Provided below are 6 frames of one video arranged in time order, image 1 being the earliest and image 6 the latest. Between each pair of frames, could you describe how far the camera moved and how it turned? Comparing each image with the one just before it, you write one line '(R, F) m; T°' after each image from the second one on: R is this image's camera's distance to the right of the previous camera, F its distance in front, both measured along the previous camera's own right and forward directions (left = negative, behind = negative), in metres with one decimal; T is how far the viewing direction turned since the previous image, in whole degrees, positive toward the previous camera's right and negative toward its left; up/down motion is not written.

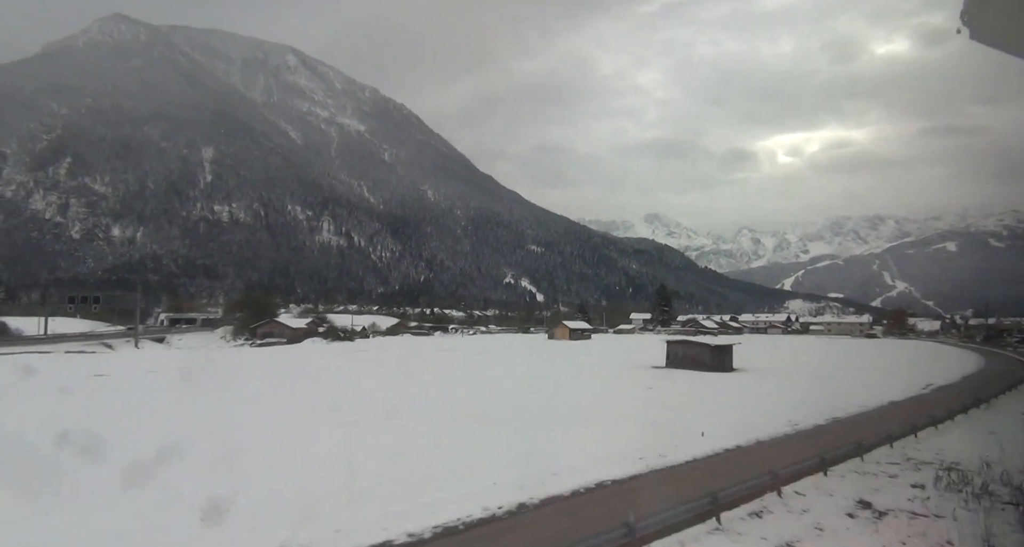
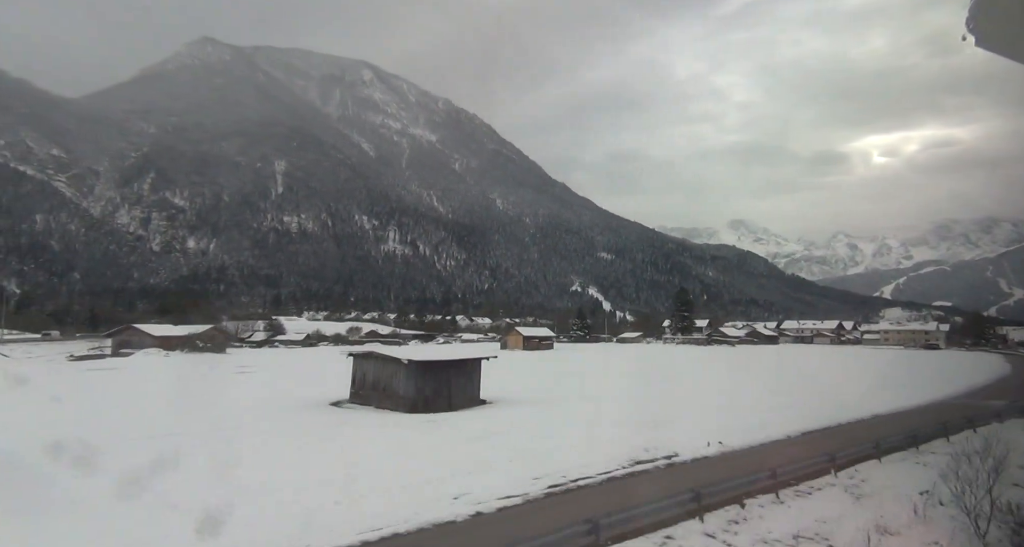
(+2.0, +1.9) m; -7°
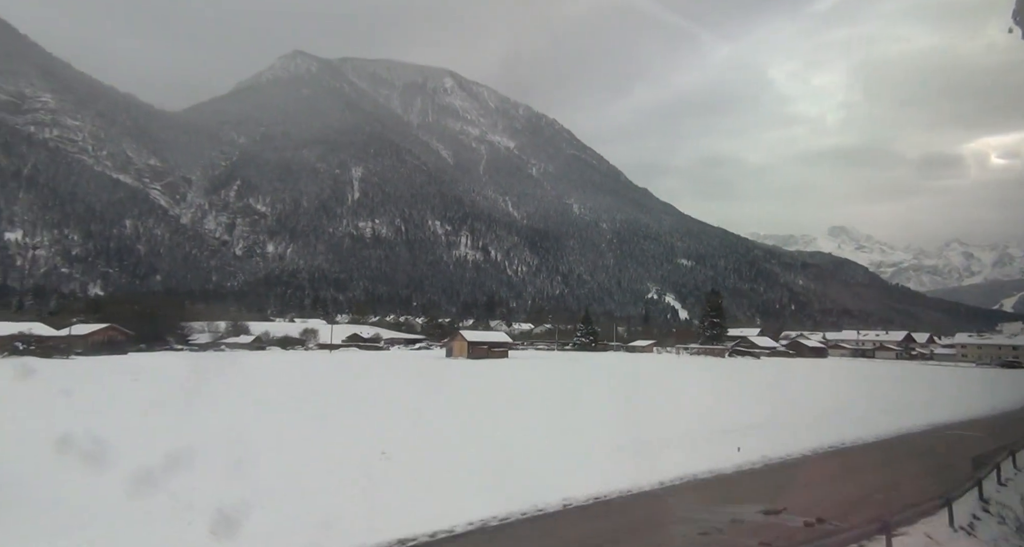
(+1.7, +1.6) m; -7°
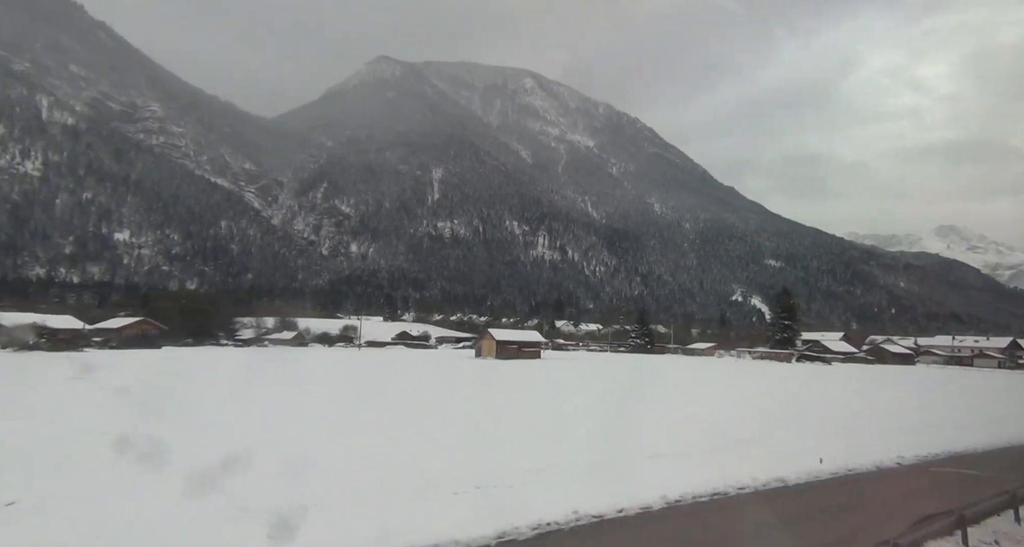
(+0.6, +0.5) m; -7°
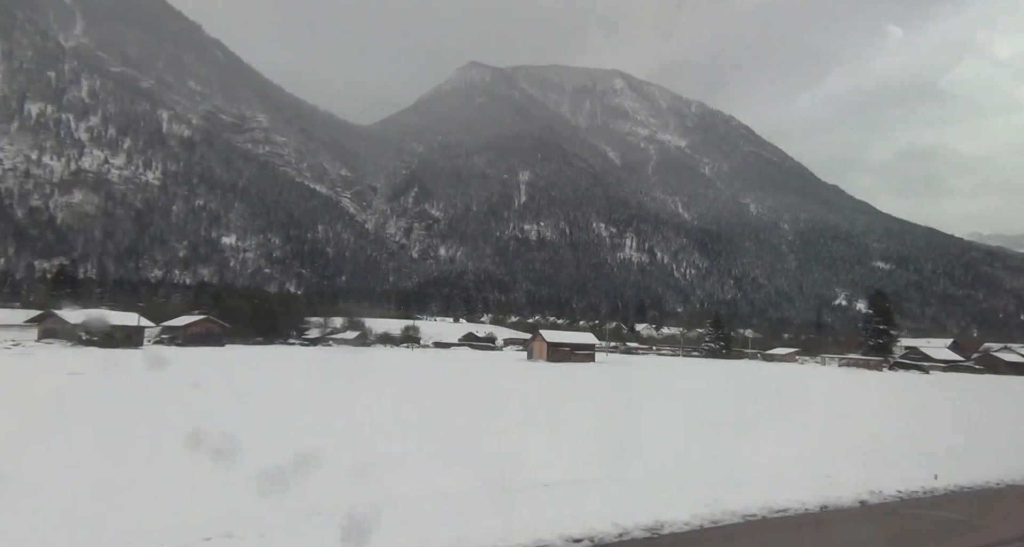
(+0.4, +0.3) m; -8°
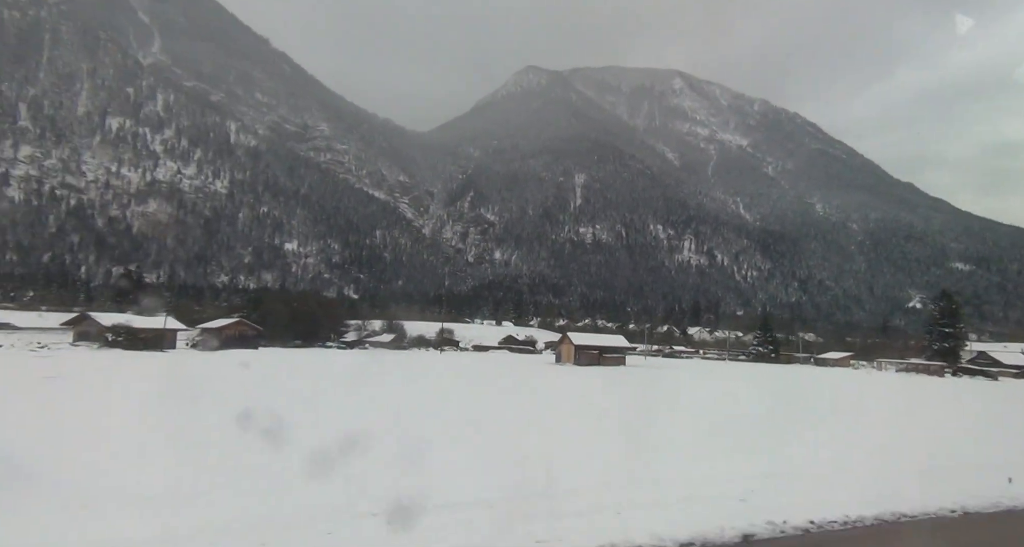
(+0.4, +0.1) m; -5°
